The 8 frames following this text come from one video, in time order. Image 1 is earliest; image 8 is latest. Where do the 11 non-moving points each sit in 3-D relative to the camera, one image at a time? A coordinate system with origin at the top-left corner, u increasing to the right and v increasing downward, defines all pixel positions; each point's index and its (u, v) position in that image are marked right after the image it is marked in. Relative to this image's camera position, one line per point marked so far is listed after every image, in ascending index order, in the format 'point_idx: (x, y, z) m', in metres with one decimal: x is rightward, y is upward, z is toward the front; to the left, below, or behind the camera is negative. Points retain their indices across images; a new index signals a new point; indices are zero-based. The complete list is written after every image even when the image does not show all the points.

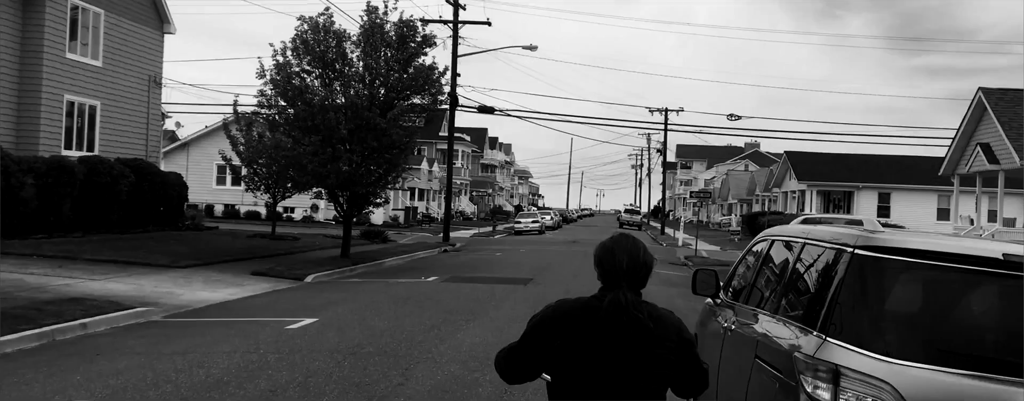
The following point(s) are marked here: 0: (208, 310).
0: (-4.0, -1.5, +12.3) m
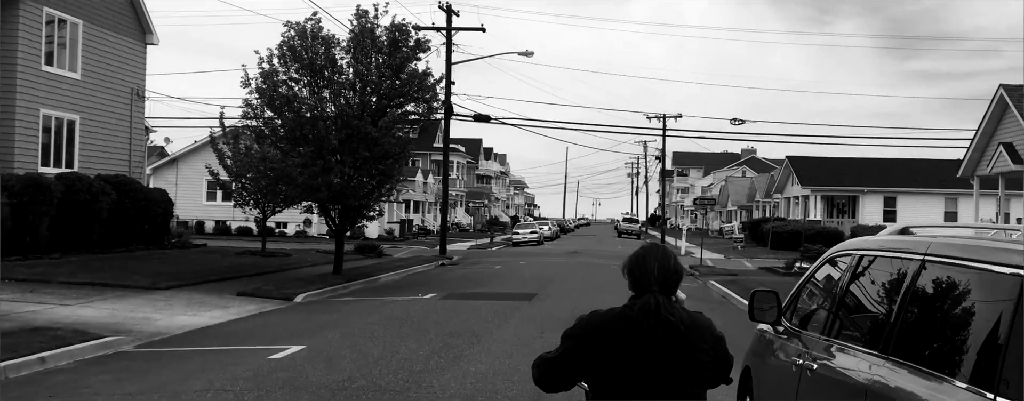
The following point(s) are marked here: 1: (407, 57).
0: (-4.0, -1.7, +11.3) m
1: (-2.2, +3.0, +19.1) m
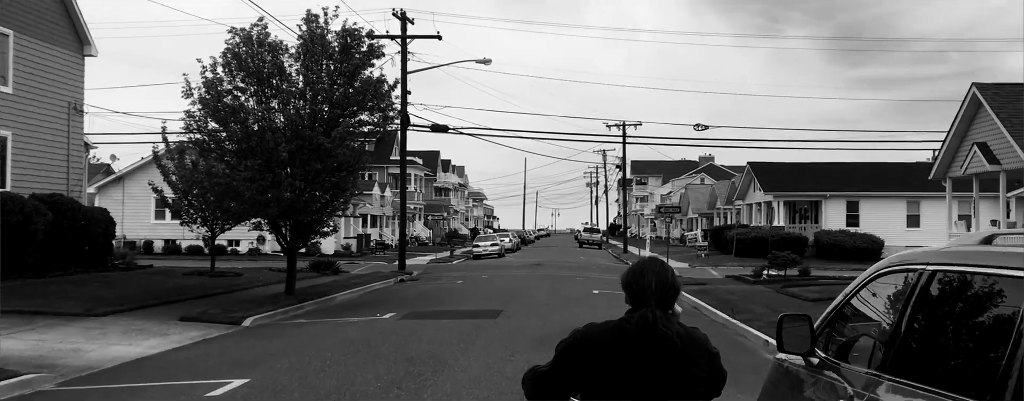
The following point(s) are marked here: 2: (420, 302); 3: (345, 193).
0: (-4.3, -1.9, +10.2) m
1: (-3.0, +2.7, +18.1) m
2: (-1.8, -2.0, +18.3) m
3: (-3.3, +0.1, +18.2) m
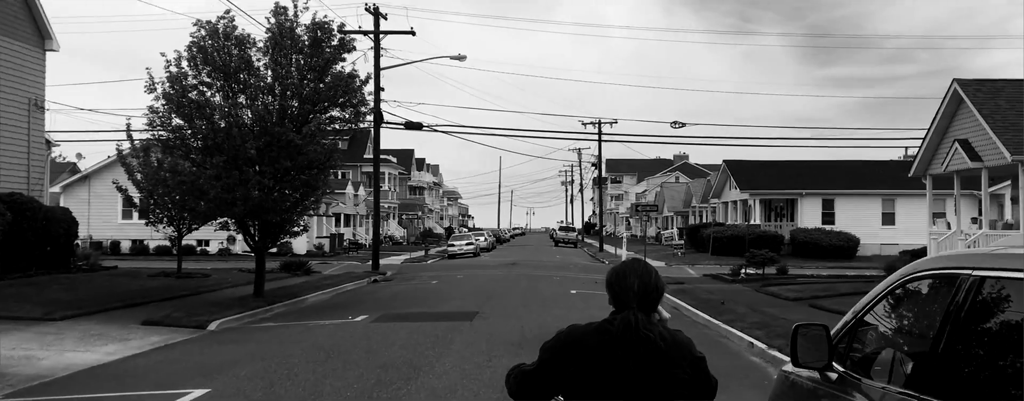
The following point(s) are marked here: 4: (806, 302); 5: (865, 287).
0: (-4.6, -1.9, +9.6) m
1: (-3.5, +2.7, +17.5) m
2: (-2.3, -2.0, +17.8) m
3: (-3.8, +0.2, +17.7) m
4: (+5.7, -2.0, +18.0) m
5: (+7.5, -1.8, +19.5) m
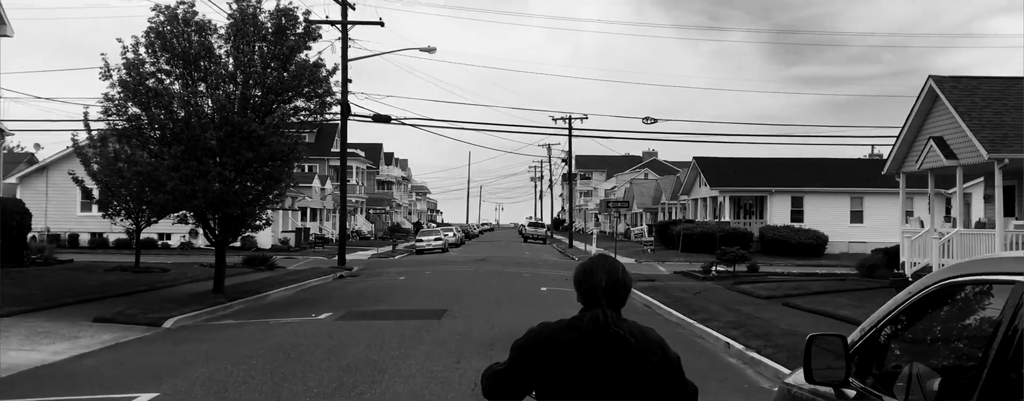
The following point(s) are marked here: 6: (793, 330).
0: (-4.9, -1.8, +9.0) m
1: (-4.0, +2.8, +16.9) m
2: (-2.9, -1.9, +17.3) m
3: (-4.3, +0.3, +17.1) m
4: (+5.1, -1.9, +17.7) m
5: (+6.8, -1.8, +19.3) m
6: (+3.7, -1.7, +12.3) m
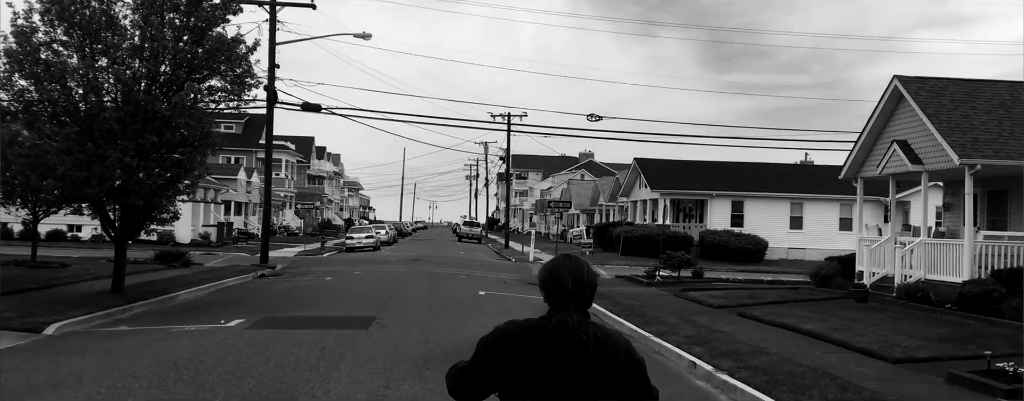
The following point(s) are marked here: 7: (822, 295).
0: (-5.3, -1.6, +7.2) m
1: (-5.0, +3.0, +15.2) m
2: (-4.0, -1.8, +15.6) m
3: (-5.4, +0.5, +15.3) m
4: (+4.0, -2.0, +16.6) m
5: (+5.6, -1.9, +18.3) m
6: (+3.0, -1.8, +11.1) m
7: (+5.9, -1.8, +17.7) m
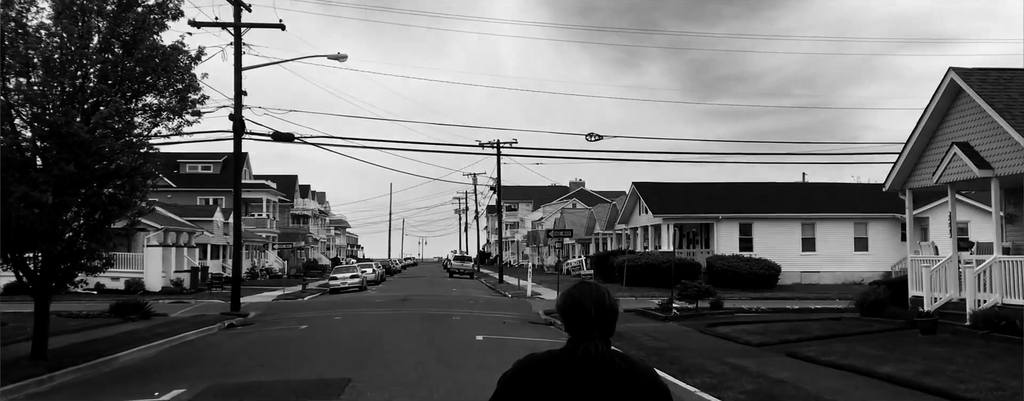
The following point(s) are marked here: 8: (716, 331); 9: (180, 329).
0: (-5.2, -1.9, +4.5) m
1: (-5.0, +2.4, +12.7) m
2: (-3.9, -2.3, +13.0) m
3: (-5.4, -0.1, +12.7) m
4: (+4.1, -2.2, +14.1) m
5: (+5.6, -2.2, +15.8) m
6: (+3.1, -1.9, +8.5) m
7: (+6.0, -2.1, +15.2) m
8: (+3.8, -2.4, +17.1) m
9: (-6.8, -2.7, +19.1) m
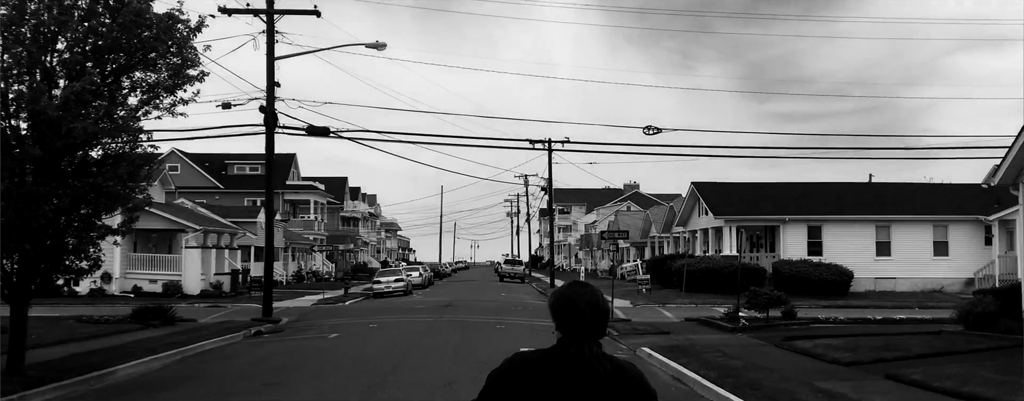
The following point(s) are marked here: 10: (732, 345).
0: (-5.1, -1.8, +2.9) m
1: (-4.5, +2.5, +11.1) m
2: (-3.3, -2.2, +11.2) m
3: (-4.8, 0.0, +11.1) m
4: (+4.7, -2.2, +11.9) m
5: (+6.3, -2.1, +13.5) m
6: (+3.4, -1.8, +6.4) m
7: (+6.7, -2.0, +12.9) m
8: (+4.6, -2.4, +14.9) m
9: (-5.9, -2.6, +17.6) m
10: (+3.7, -2.4, +15.5) m
